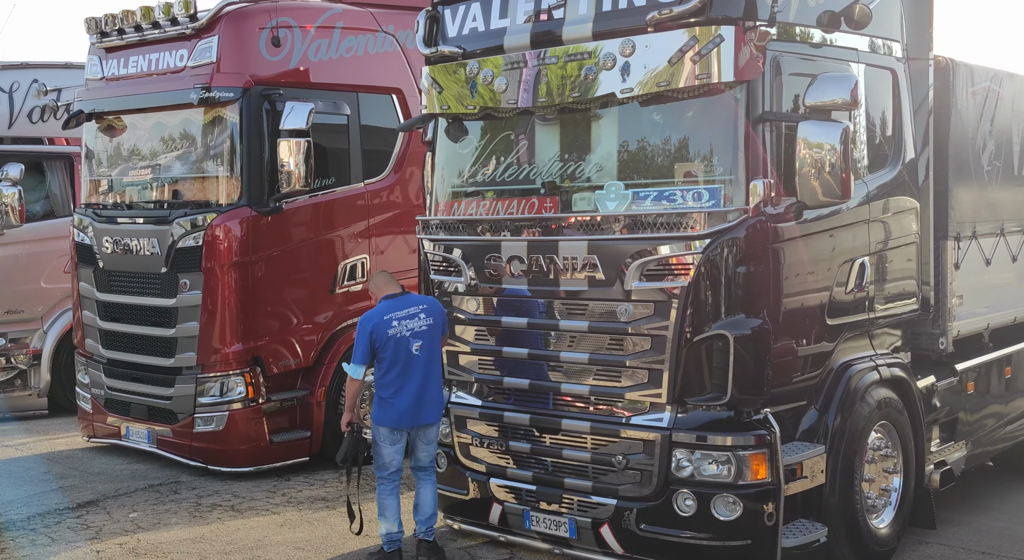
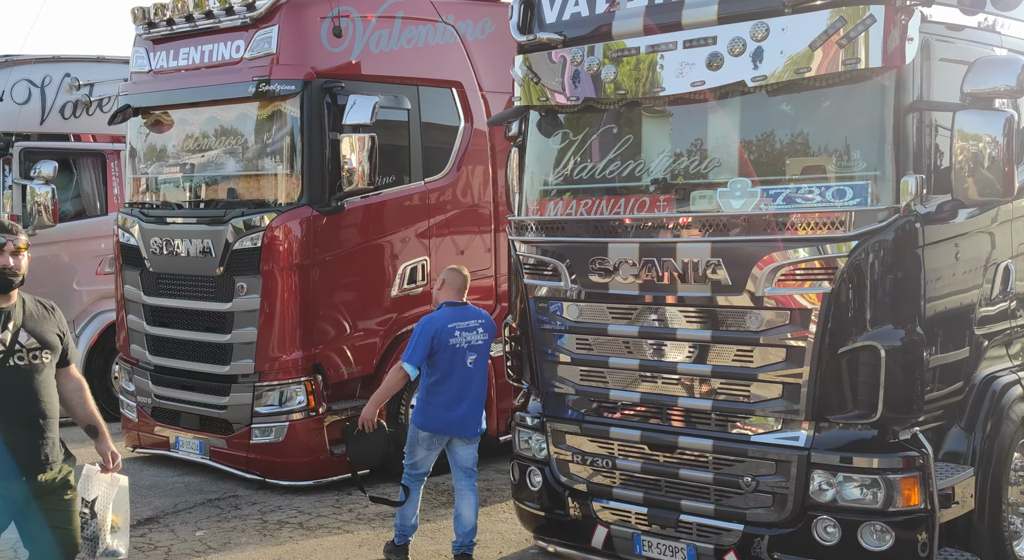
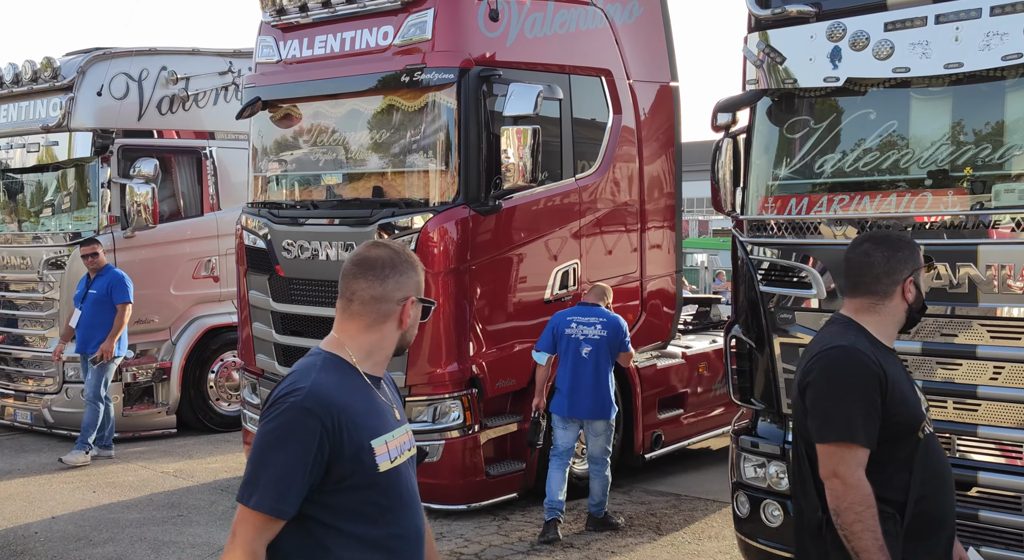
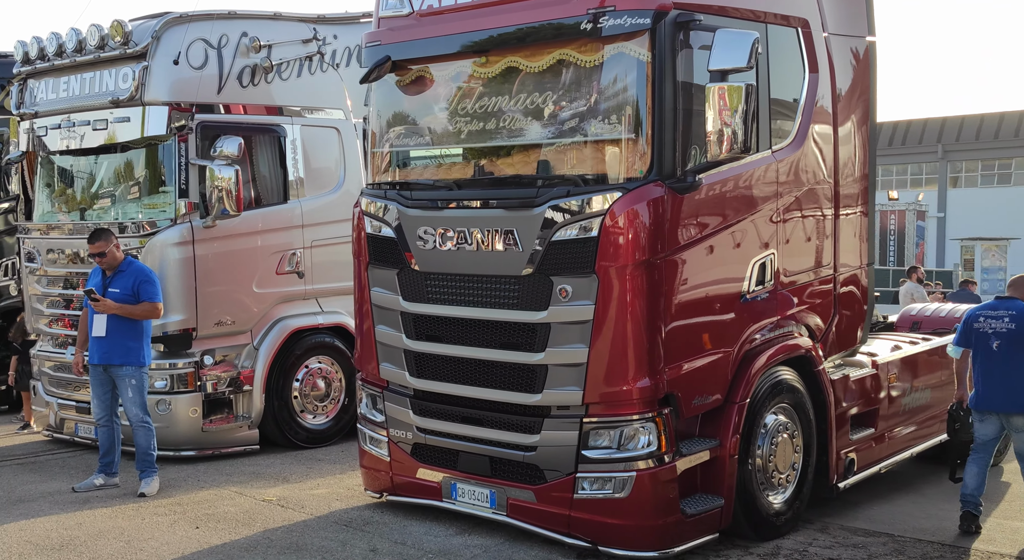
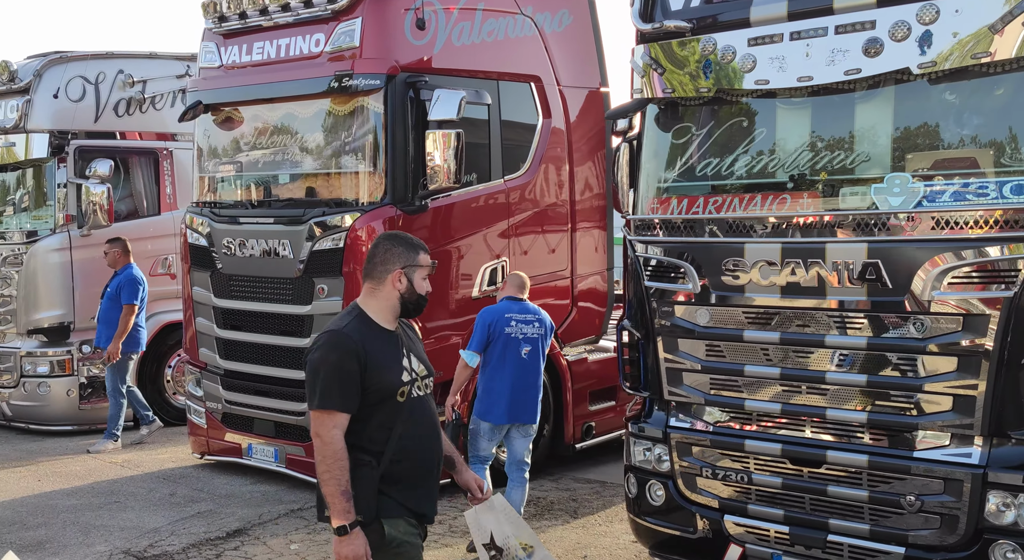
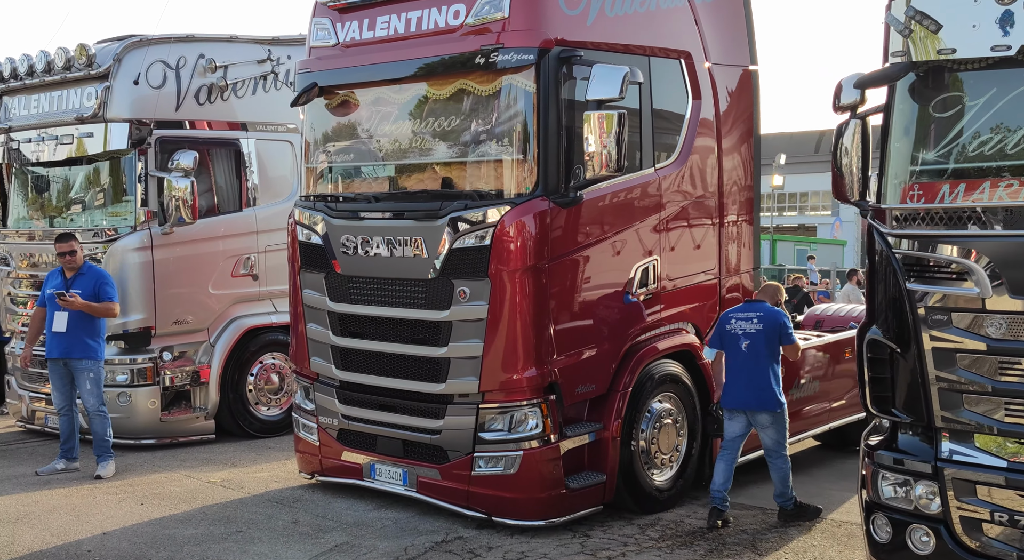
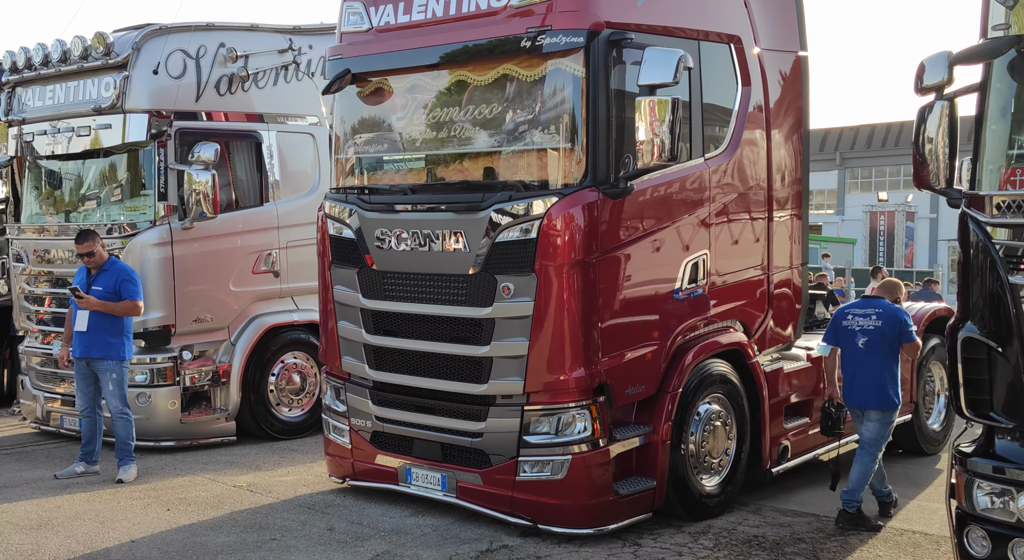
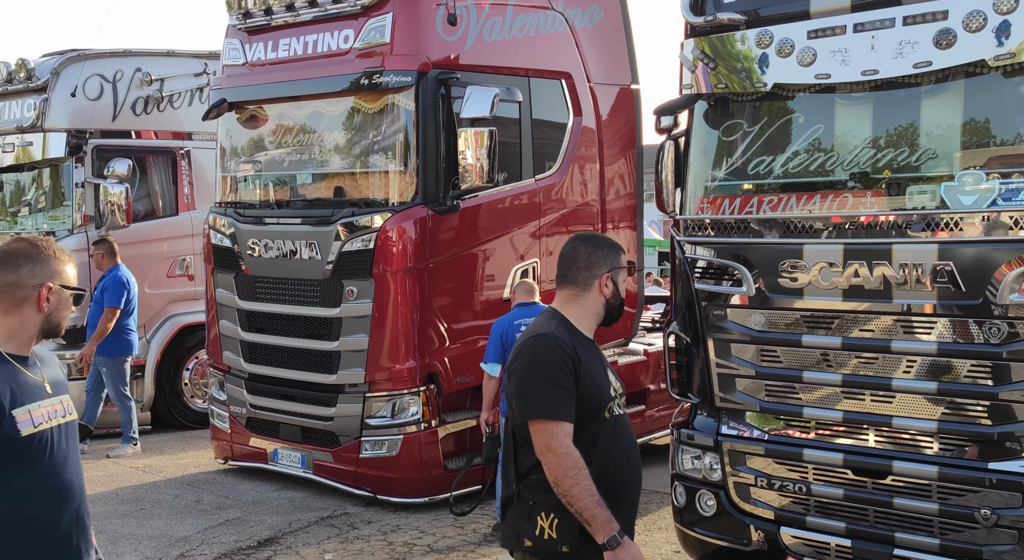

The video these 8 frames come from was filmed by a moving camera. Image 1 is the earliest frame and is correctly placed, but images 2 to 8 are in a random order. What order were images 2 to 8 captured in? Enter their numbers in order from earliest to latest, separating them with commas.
2, 5, 8, 3, 6, 7, 4
